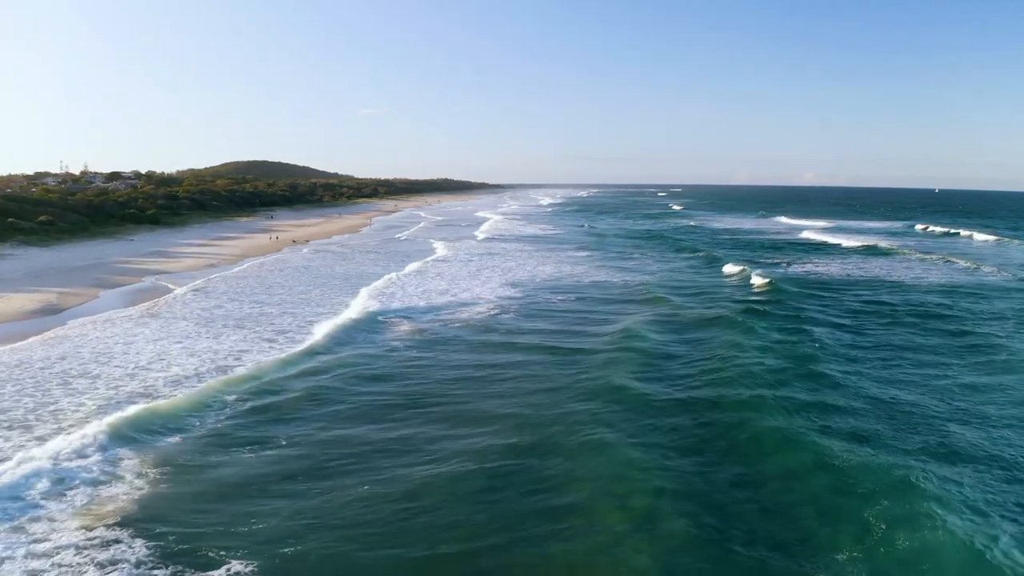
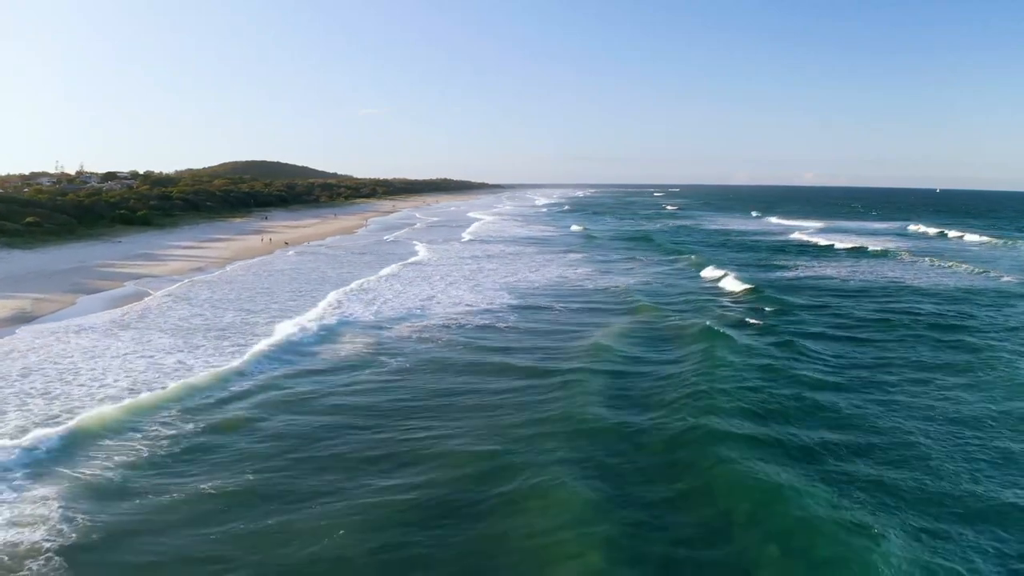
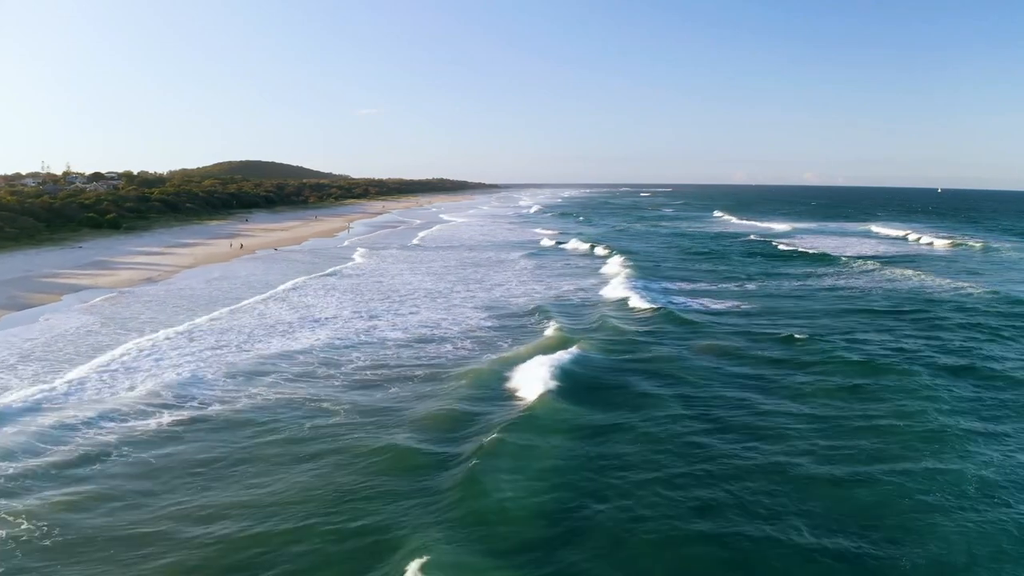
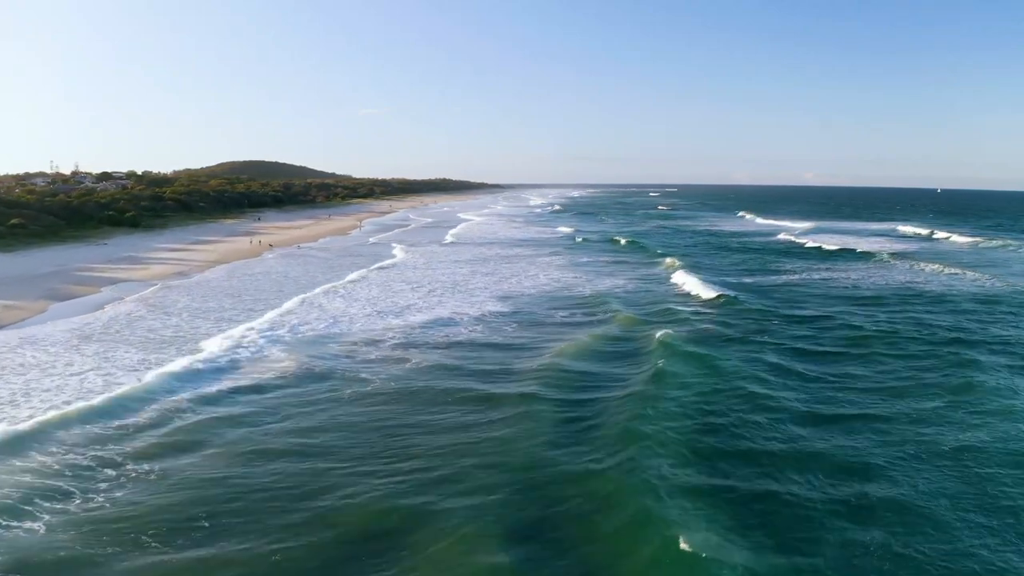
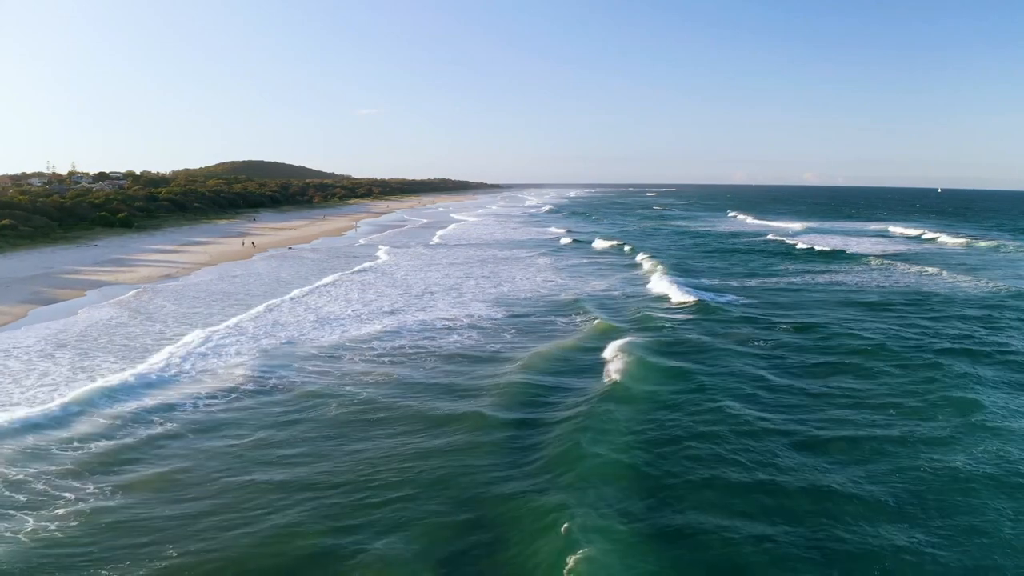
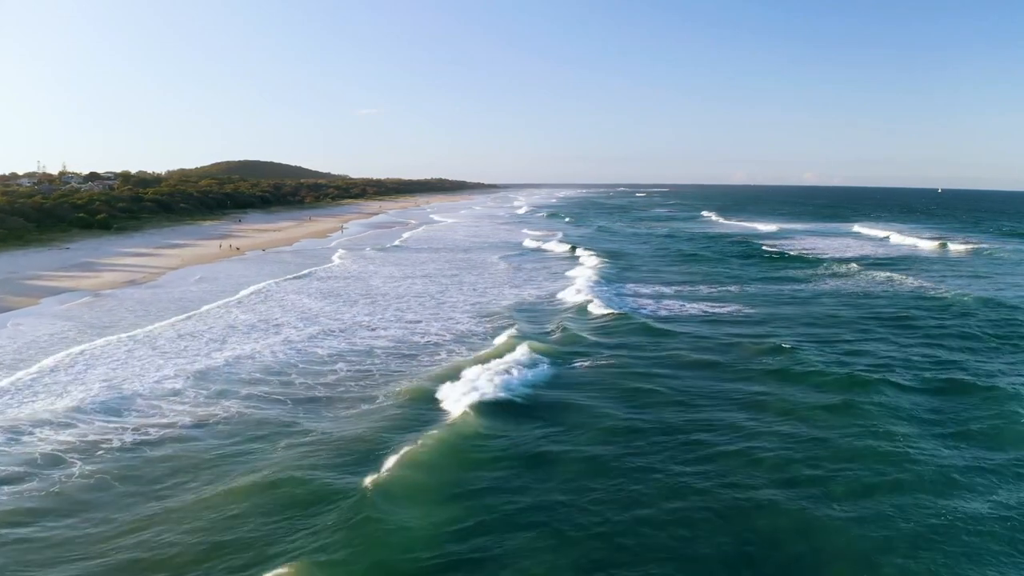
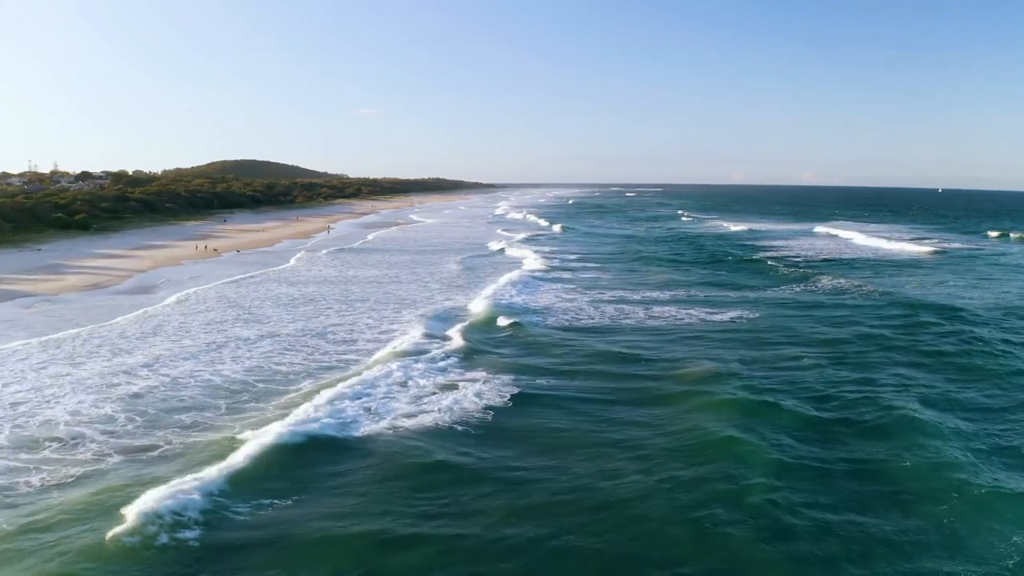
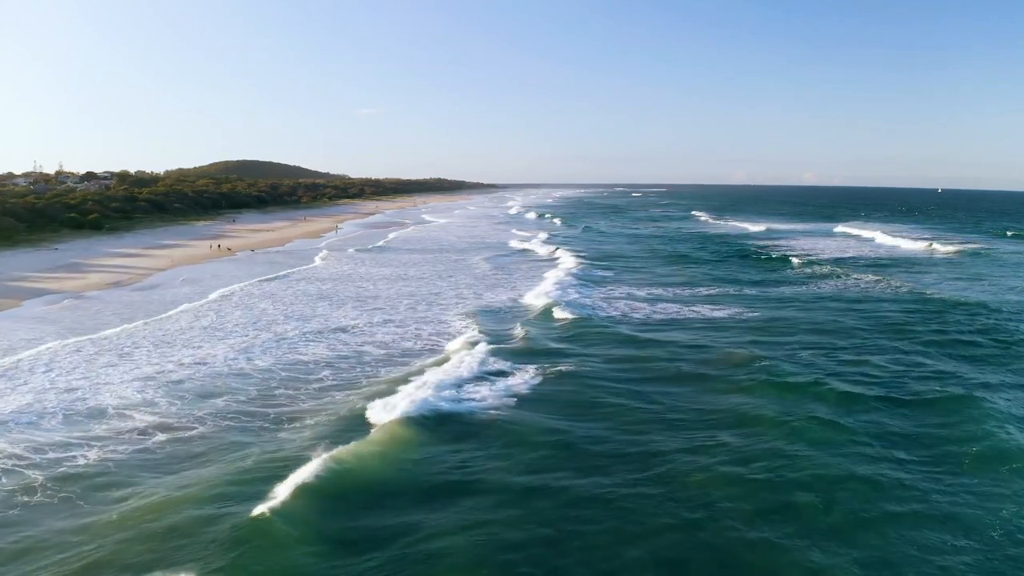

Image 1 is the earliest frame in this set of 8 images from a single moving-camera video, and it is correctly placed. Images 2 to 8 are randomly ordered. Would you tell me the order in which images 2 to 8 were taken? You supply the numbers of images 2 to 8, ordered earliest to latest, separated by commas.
2, 4, 5, 3, 6, 8, 7
